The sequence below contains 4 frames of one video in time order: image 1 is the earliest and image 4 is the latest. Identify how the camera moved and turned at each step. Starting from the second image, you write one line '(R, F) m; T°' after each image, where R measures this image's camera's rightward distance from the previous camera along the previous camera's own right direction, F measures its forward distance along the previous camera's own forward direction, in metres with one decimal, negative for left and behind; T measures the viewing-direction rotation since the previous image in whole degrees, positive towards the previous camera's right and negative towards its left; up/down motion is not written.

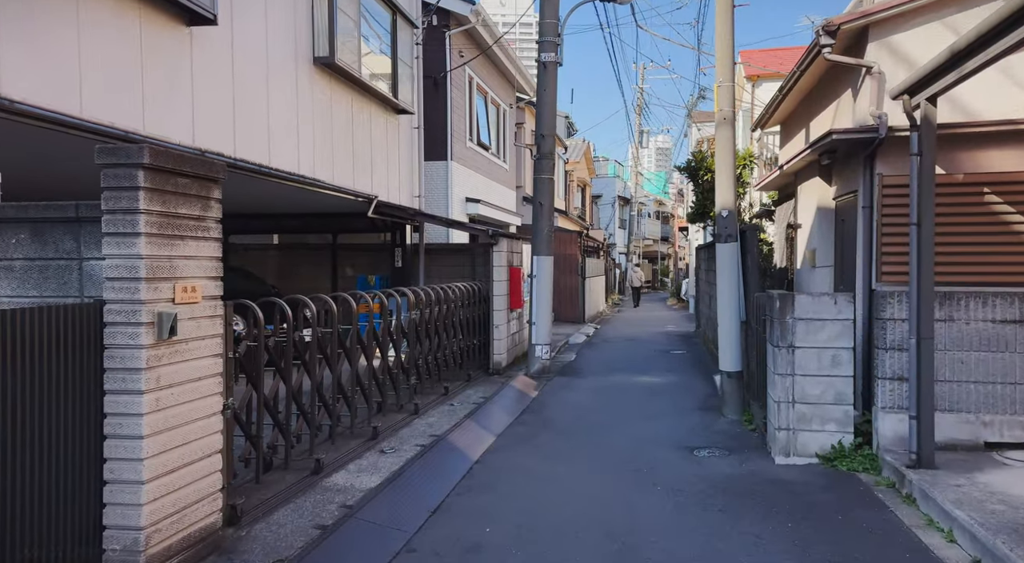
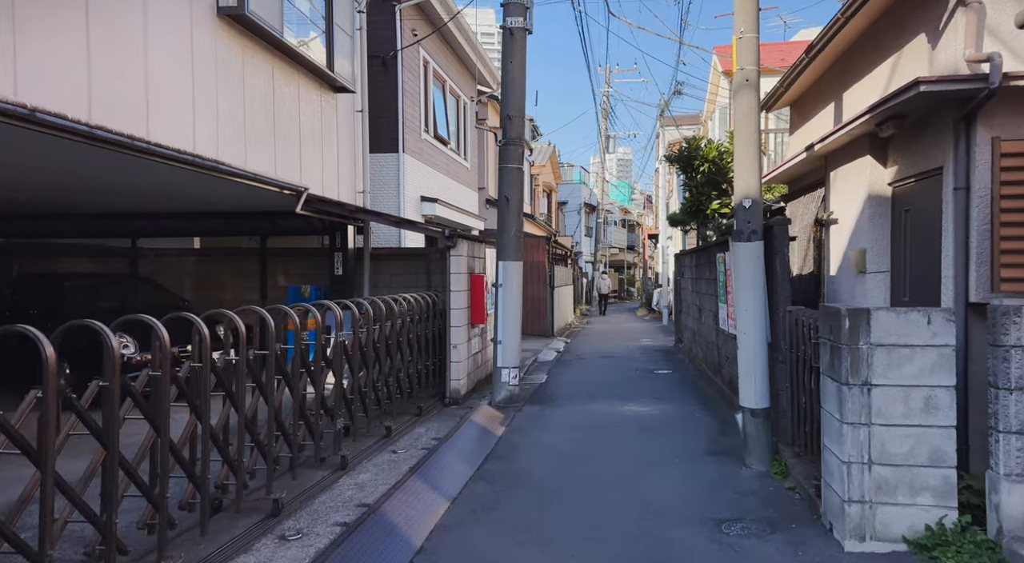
(0.0, +1.9) m; +3°
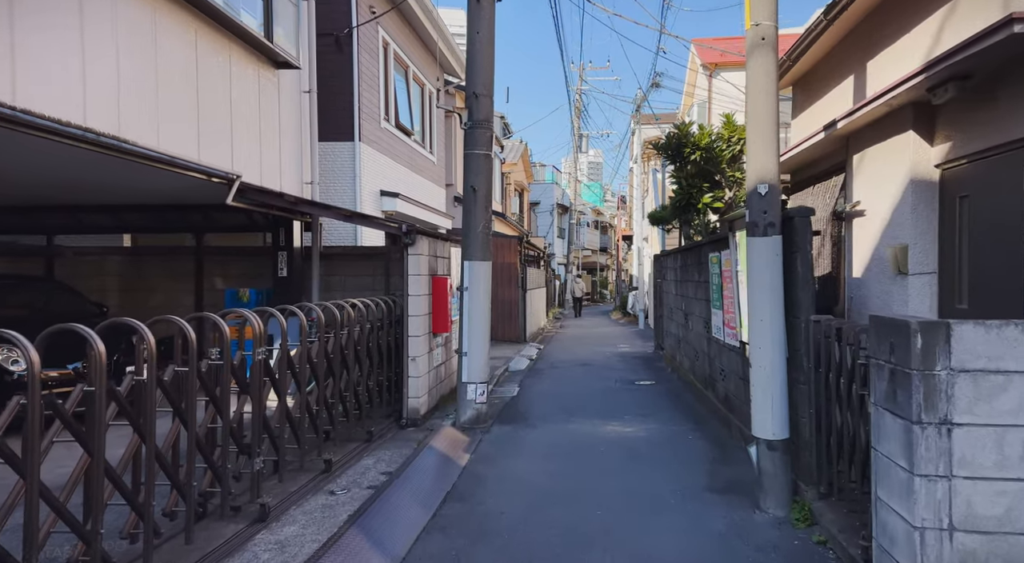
(+0.1, +1.2) m; +2°
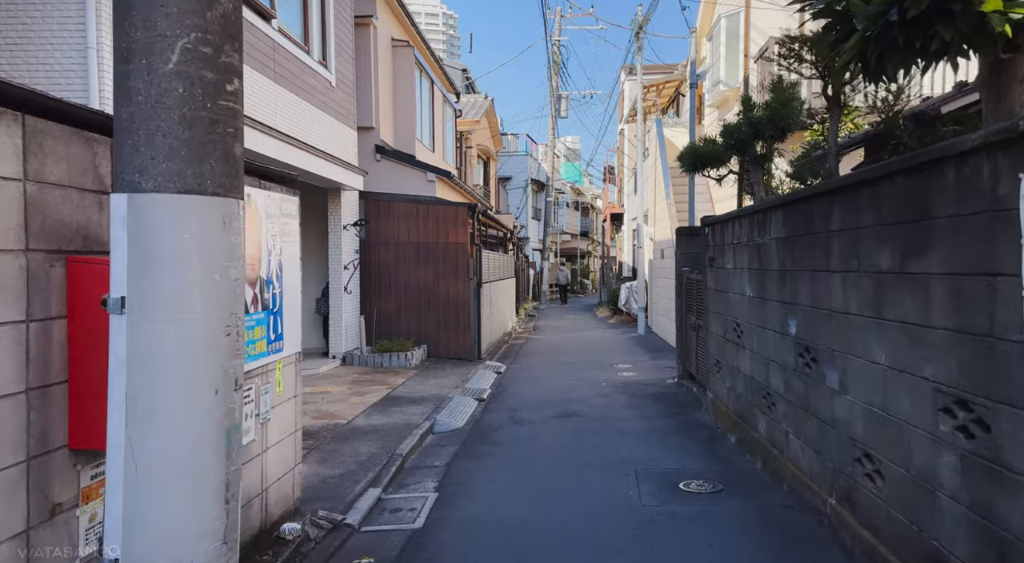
(+0.5, +6.1) m; +2°
